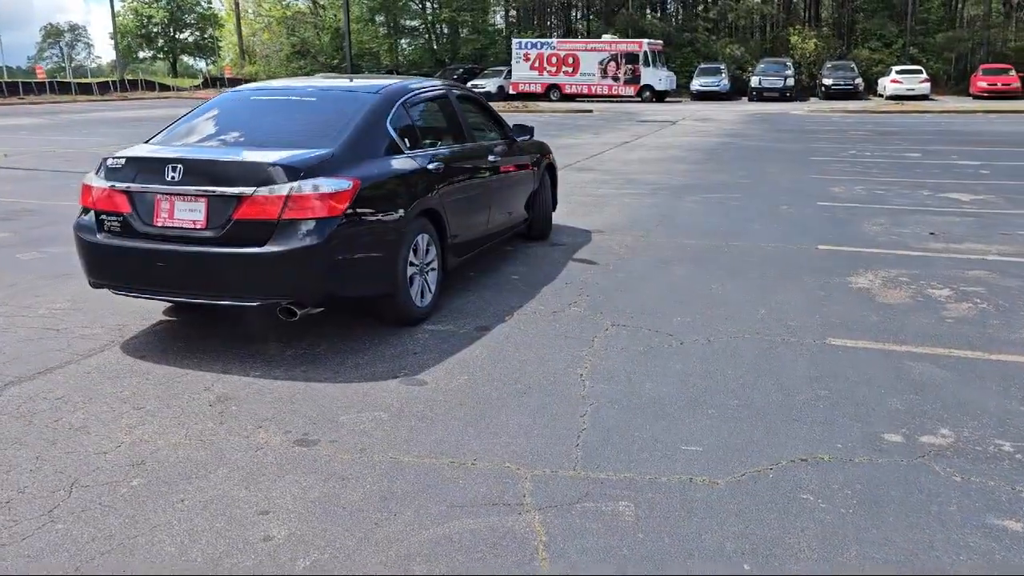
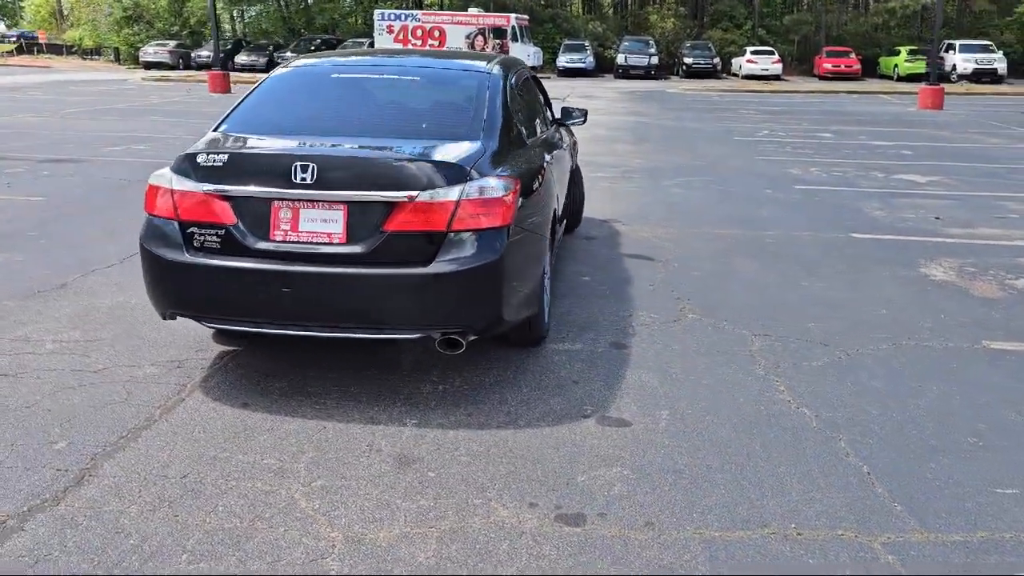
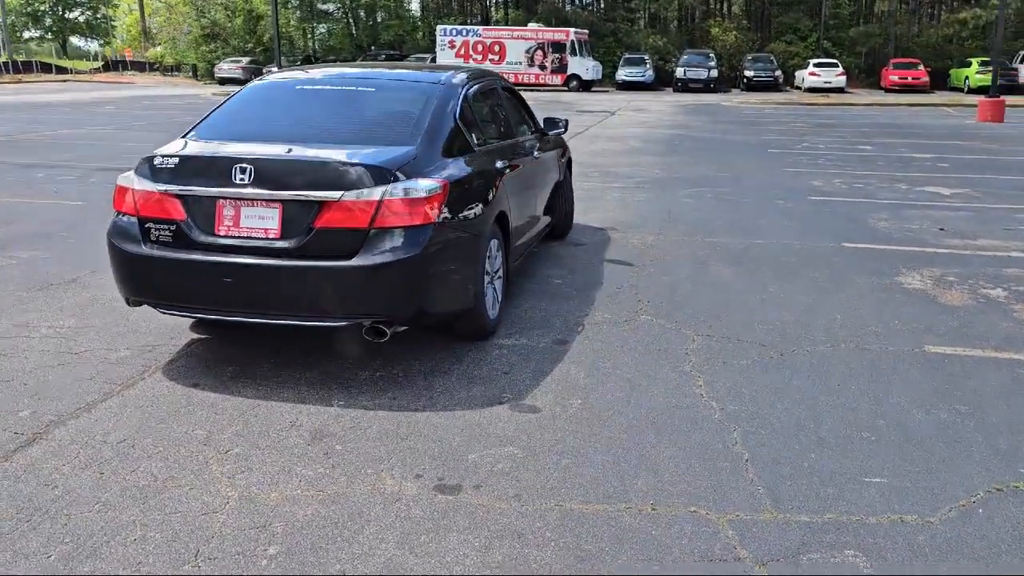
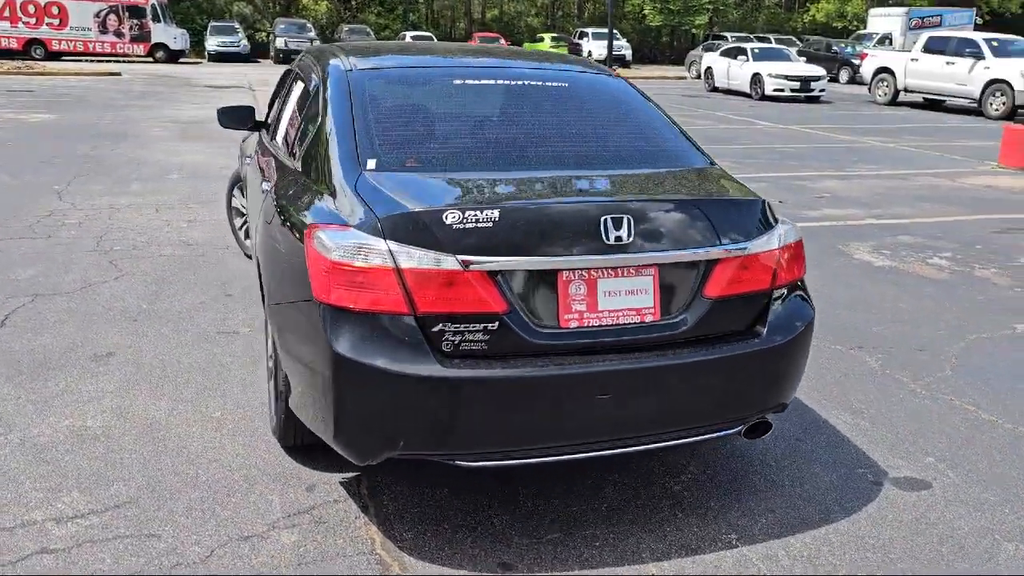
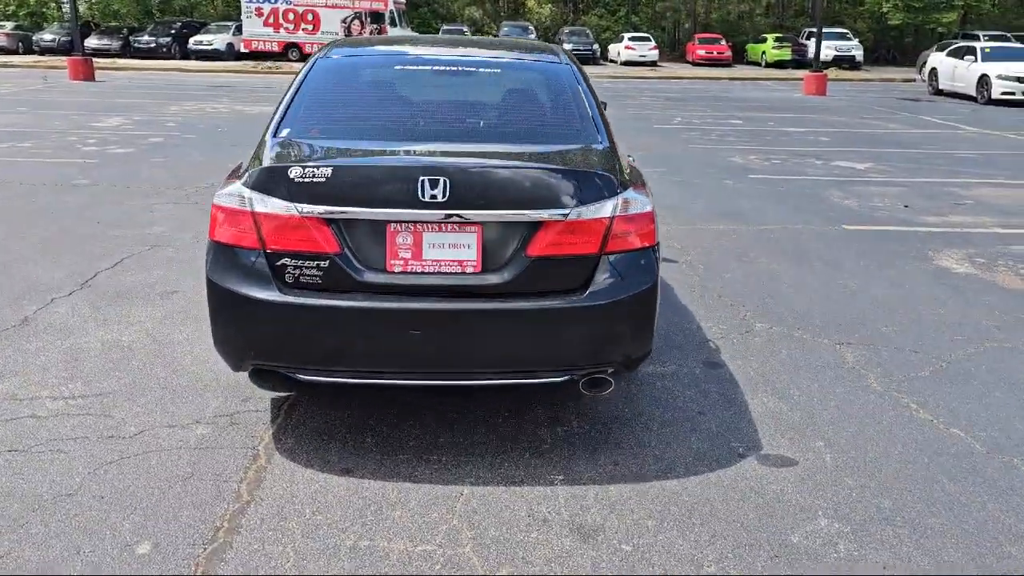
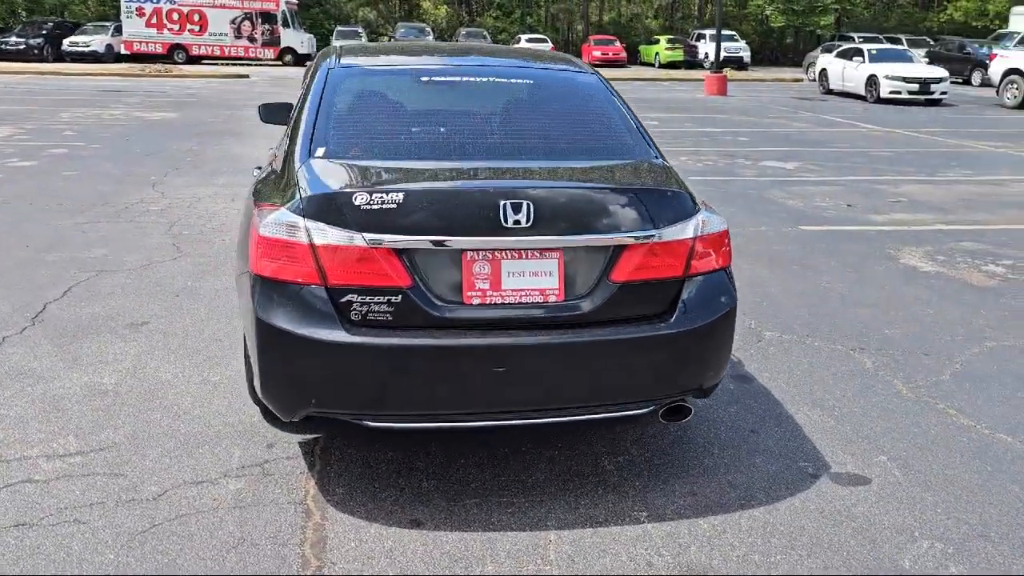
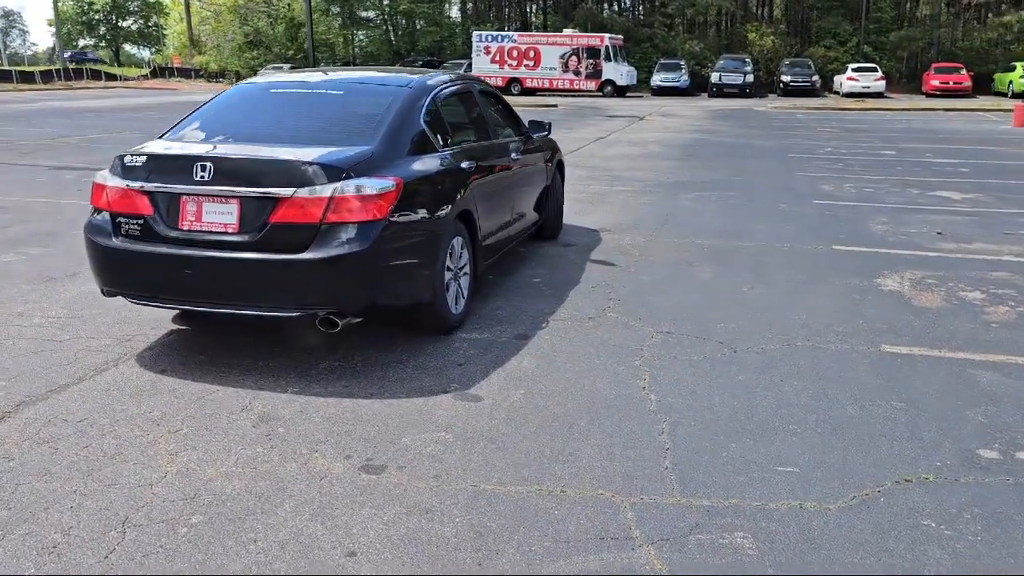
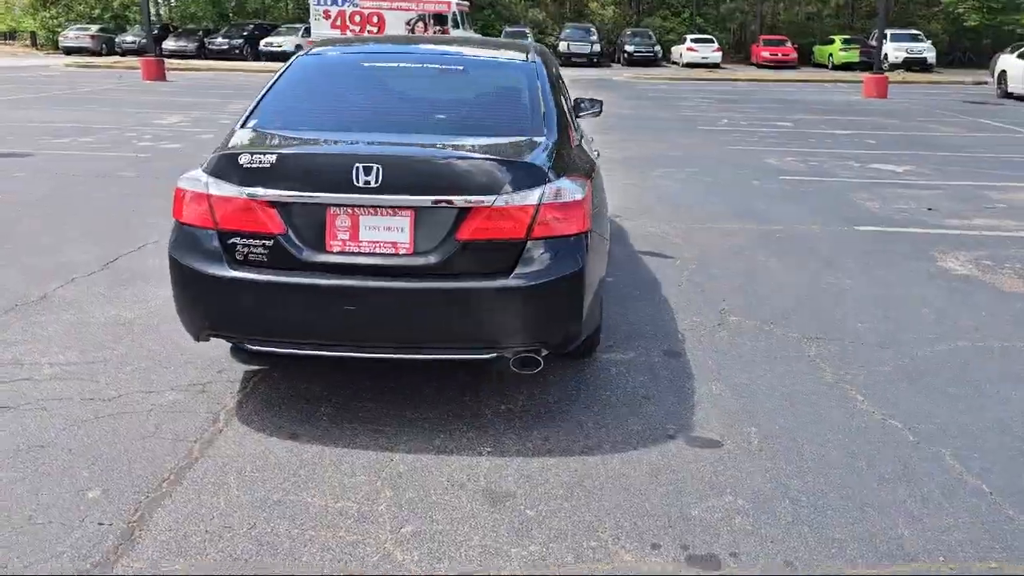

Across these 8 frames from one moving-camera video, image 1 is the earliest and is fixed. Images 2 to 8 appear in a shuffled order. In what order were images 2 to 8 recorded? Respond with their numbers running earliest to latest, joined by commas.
7, 3, 2, 8, 5, 6, 4
